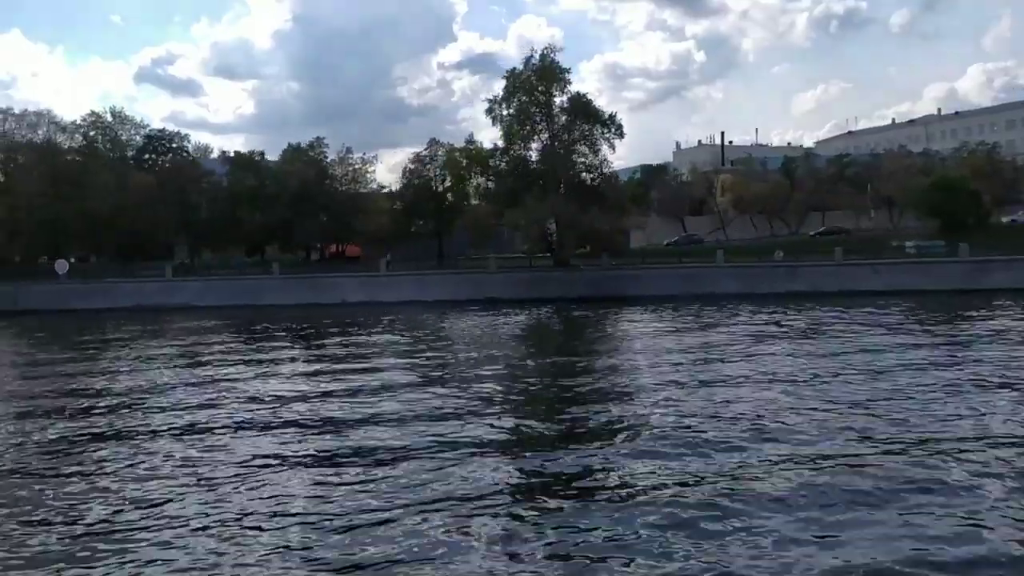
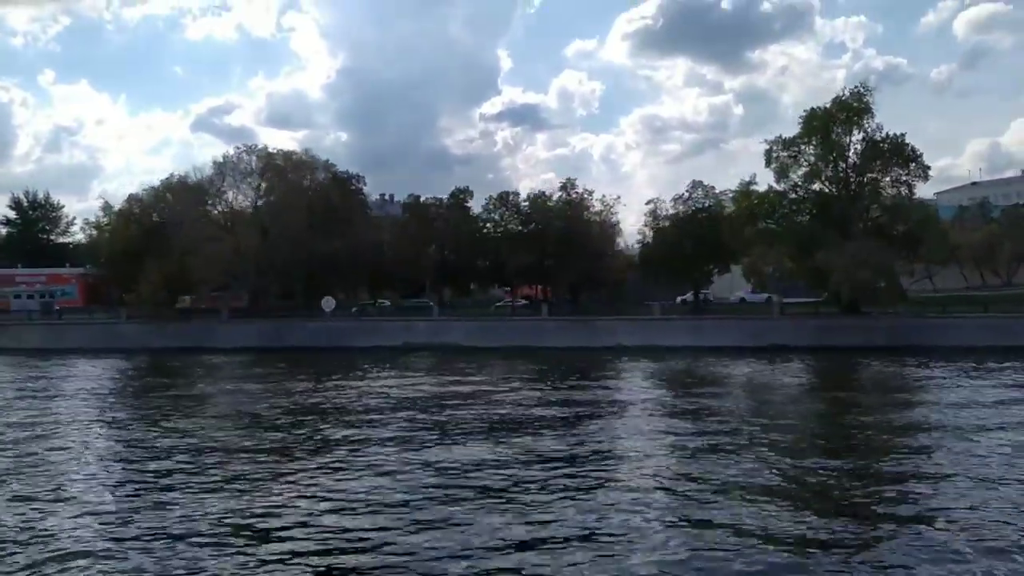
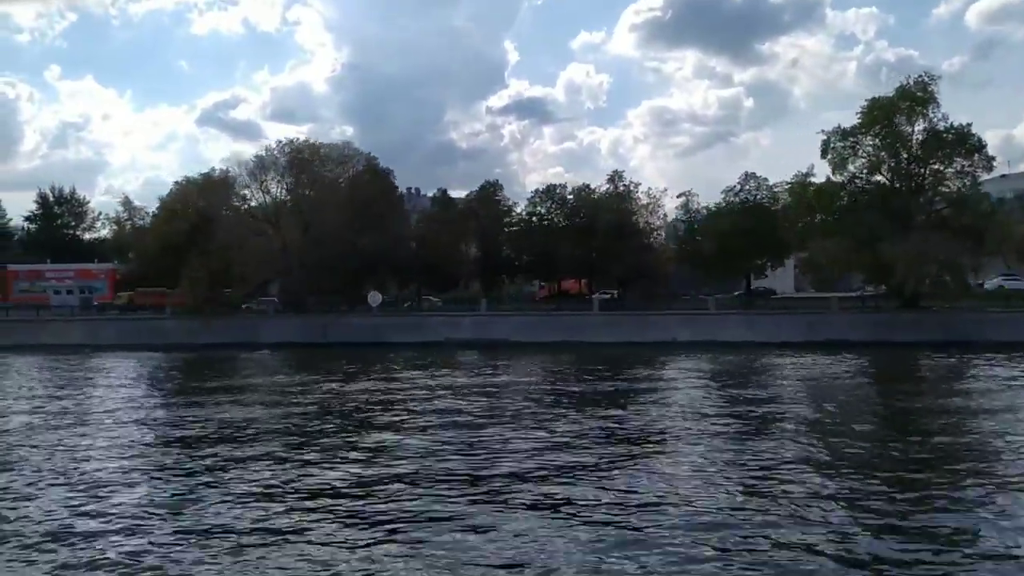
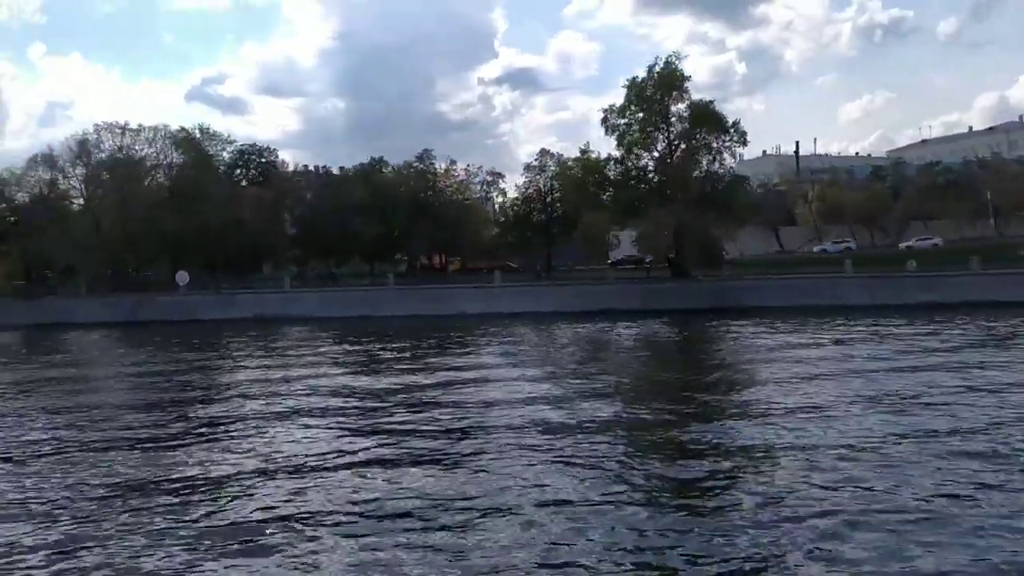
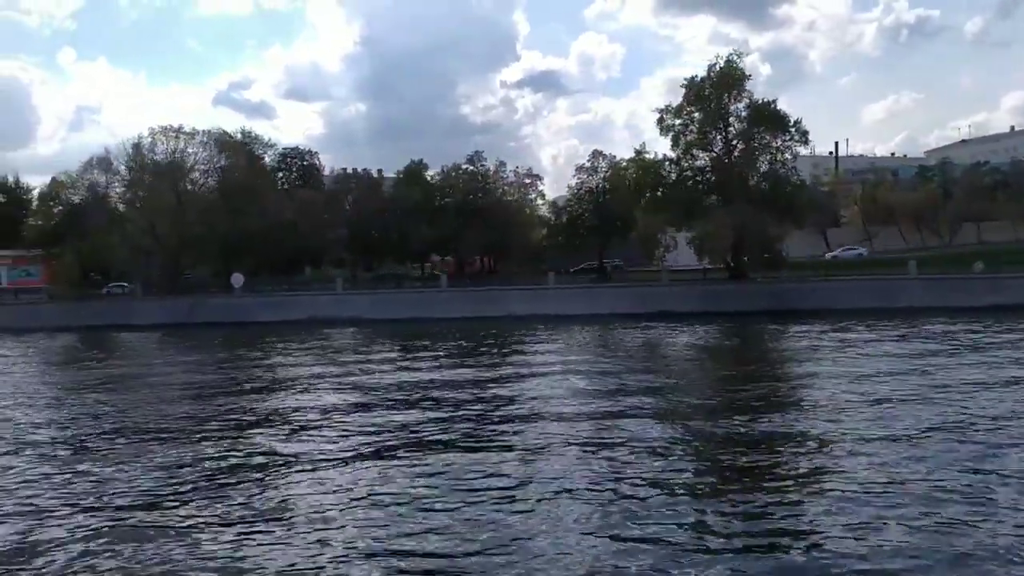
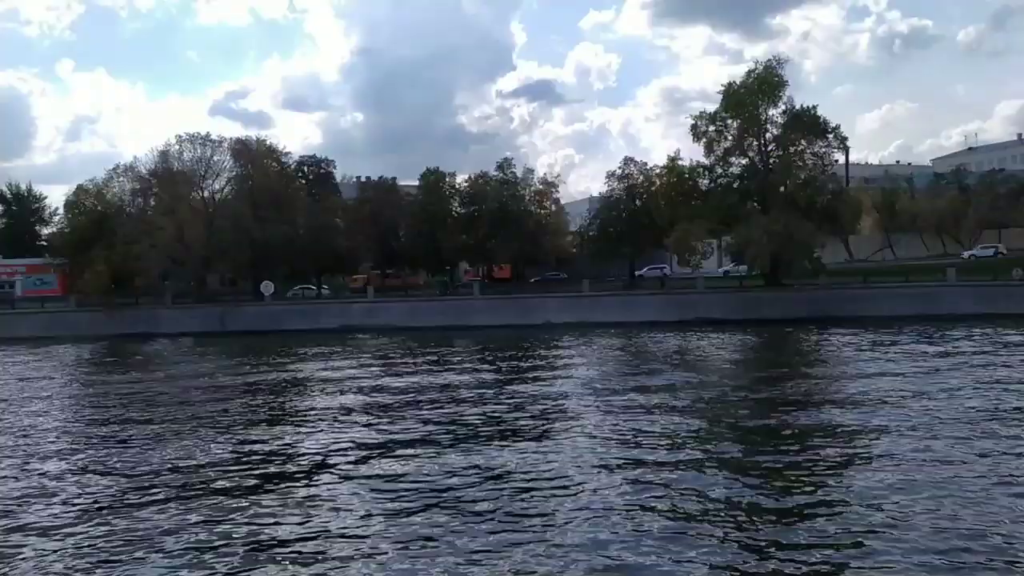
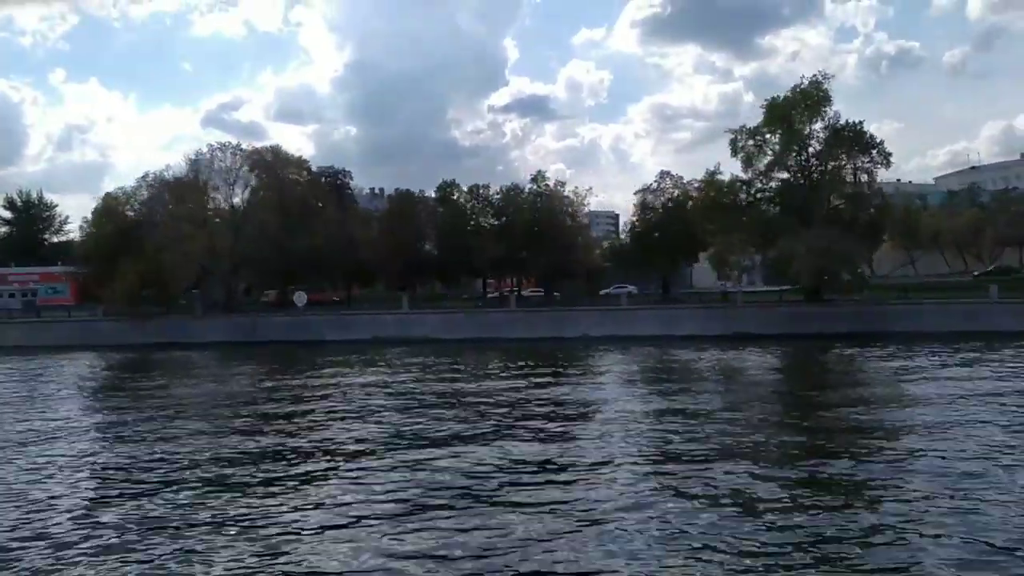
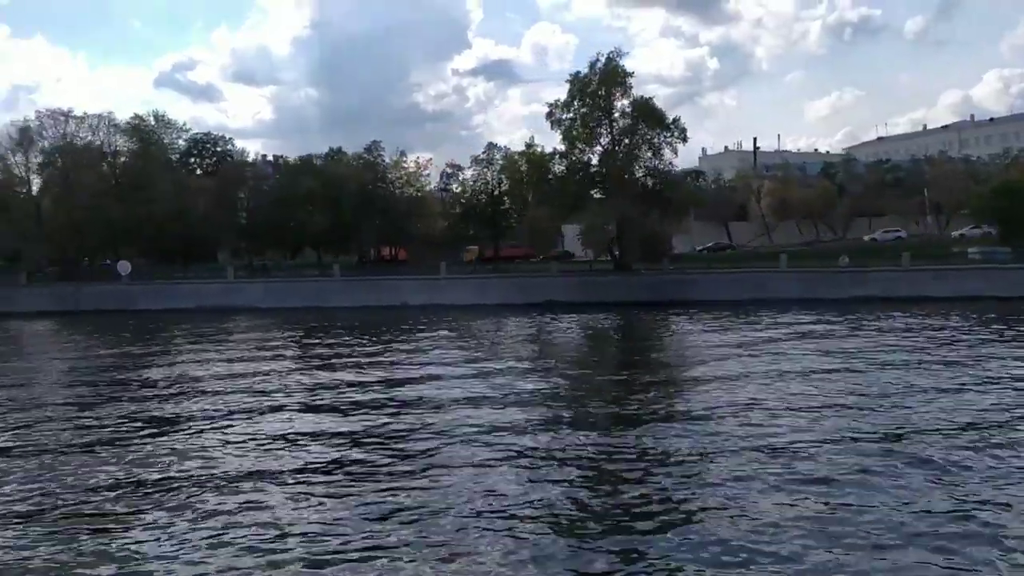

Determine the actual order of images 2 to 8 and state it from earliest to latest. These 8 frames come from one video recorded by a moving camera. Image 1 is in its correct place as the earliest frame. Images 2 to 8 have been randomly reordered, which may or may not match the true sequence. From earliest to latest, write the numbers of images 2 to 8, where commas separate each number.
8, 4, 5, 6, 7, 2, 3
